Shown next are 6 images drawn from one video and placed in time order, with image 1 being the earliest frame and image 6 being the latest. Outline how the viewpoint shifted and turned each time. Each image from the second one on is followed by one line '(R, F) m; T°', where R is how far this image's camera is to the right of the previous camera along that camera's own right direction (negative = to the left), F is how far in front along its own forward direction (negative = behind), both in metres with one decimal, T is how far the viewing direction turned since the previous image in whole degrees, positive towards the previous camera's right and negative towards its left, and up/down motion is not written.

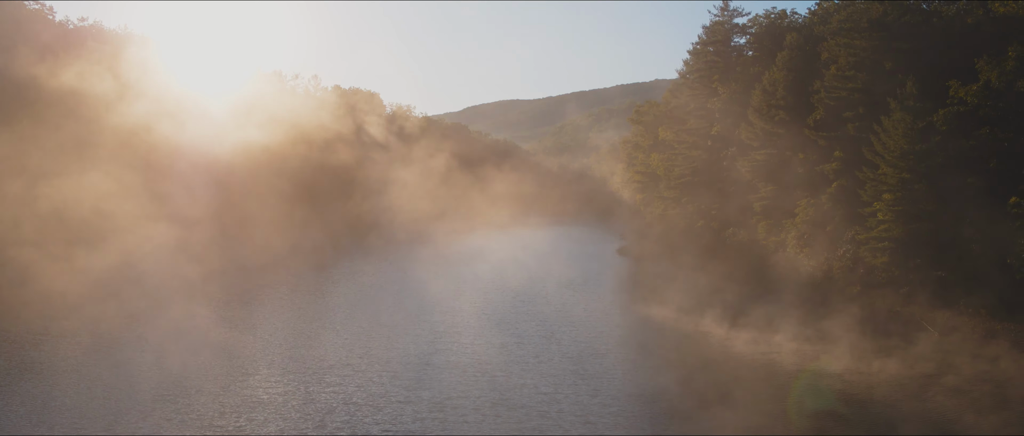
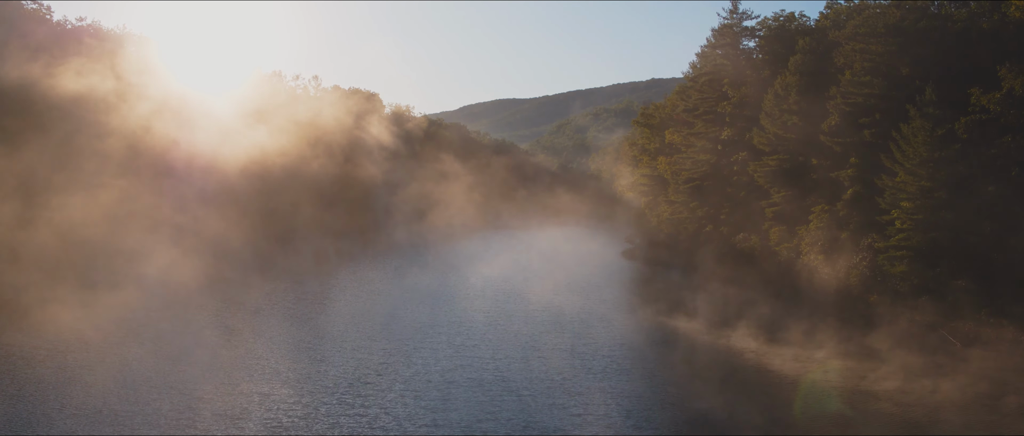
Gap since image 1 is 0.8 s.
(-0.7, +0.5) m; 0°
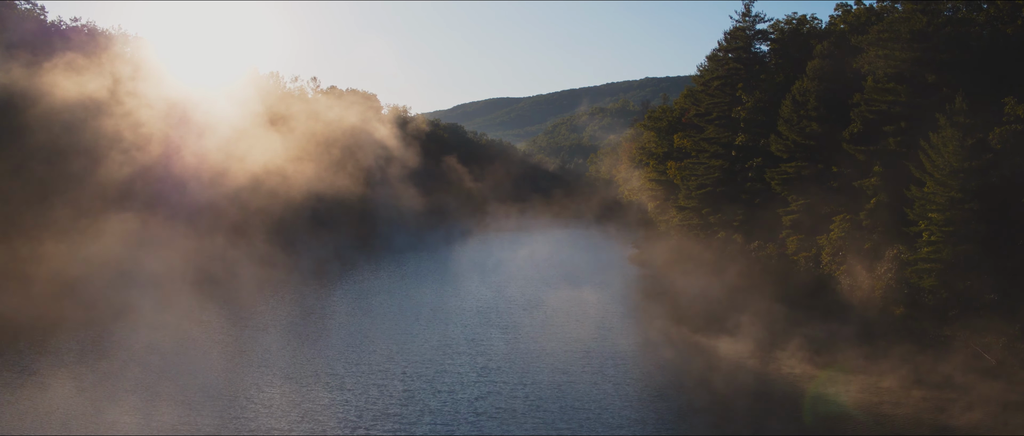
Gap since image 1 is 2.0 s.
(-0.9, +0.9) m; 0°
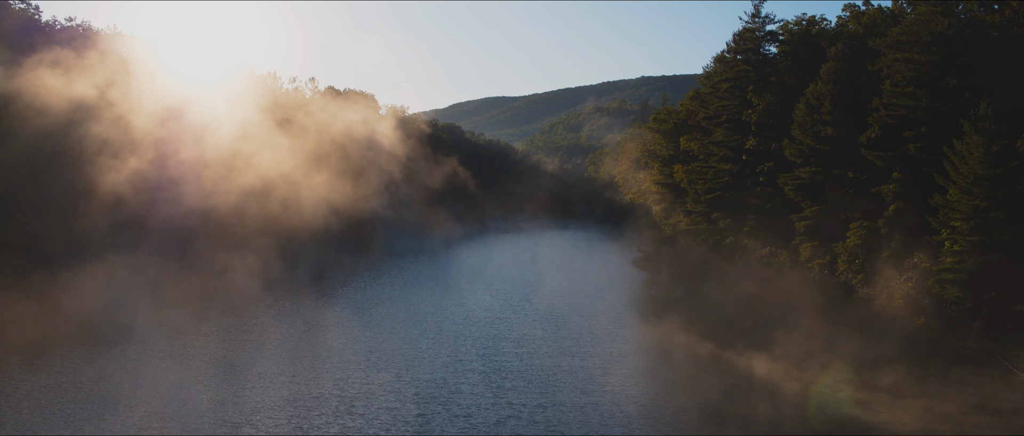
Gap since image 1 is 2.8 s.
(-0.6, +0.9) m; 0°
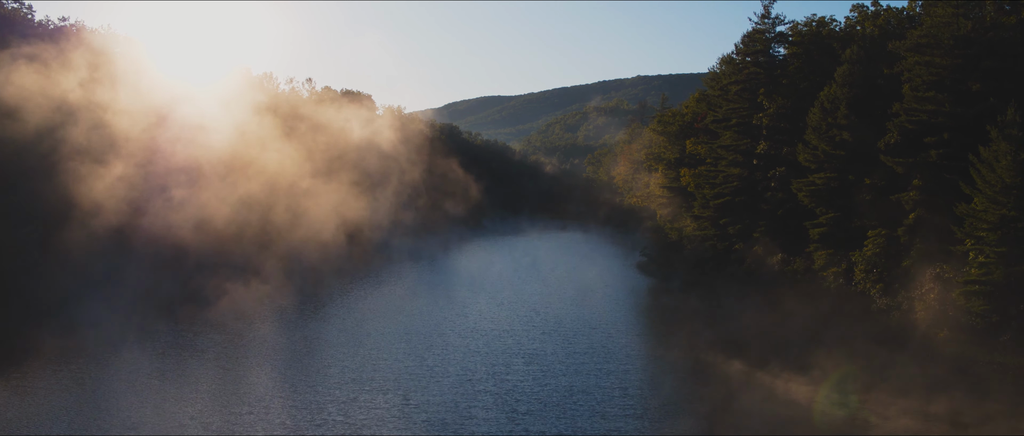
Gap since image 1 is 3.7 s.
(-0.5, +1.0) m; 0°
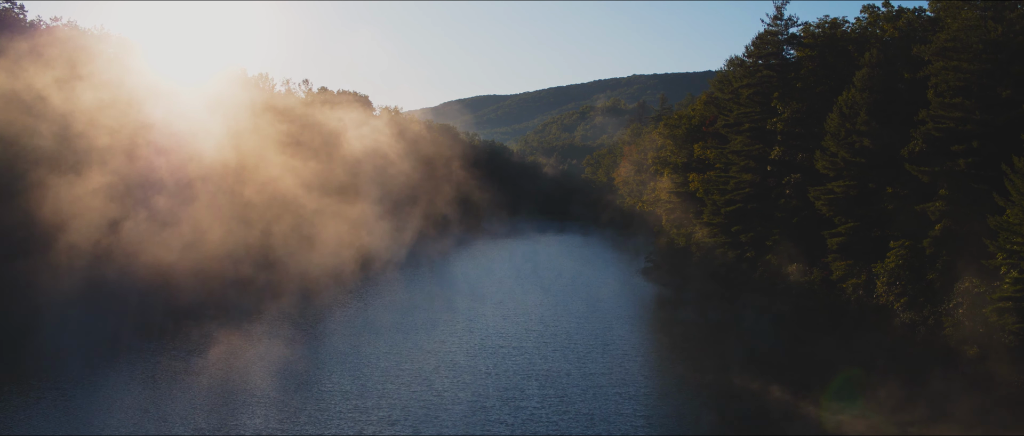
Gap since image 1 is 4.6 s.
(-0.5, +1.3) m; 0°
